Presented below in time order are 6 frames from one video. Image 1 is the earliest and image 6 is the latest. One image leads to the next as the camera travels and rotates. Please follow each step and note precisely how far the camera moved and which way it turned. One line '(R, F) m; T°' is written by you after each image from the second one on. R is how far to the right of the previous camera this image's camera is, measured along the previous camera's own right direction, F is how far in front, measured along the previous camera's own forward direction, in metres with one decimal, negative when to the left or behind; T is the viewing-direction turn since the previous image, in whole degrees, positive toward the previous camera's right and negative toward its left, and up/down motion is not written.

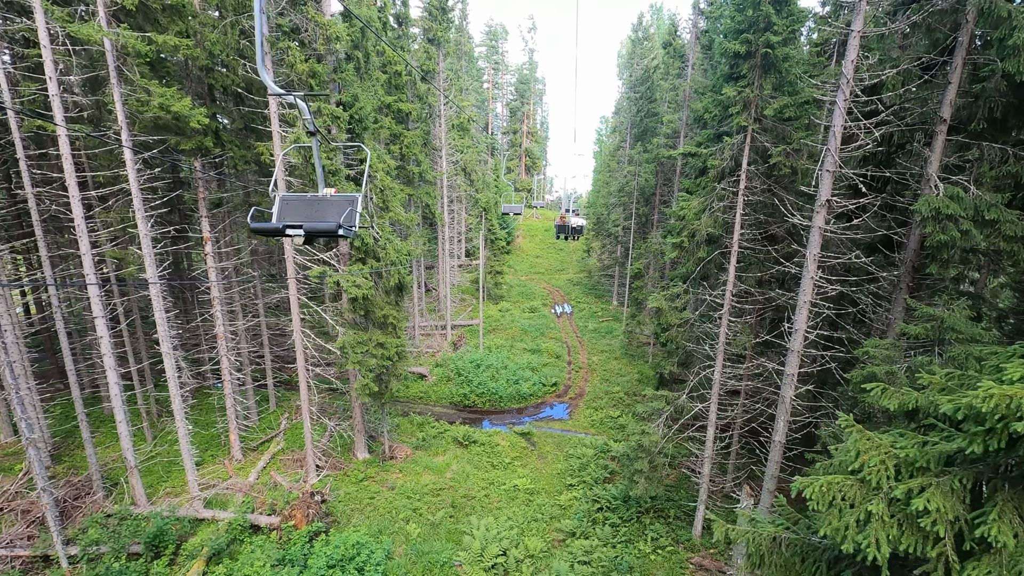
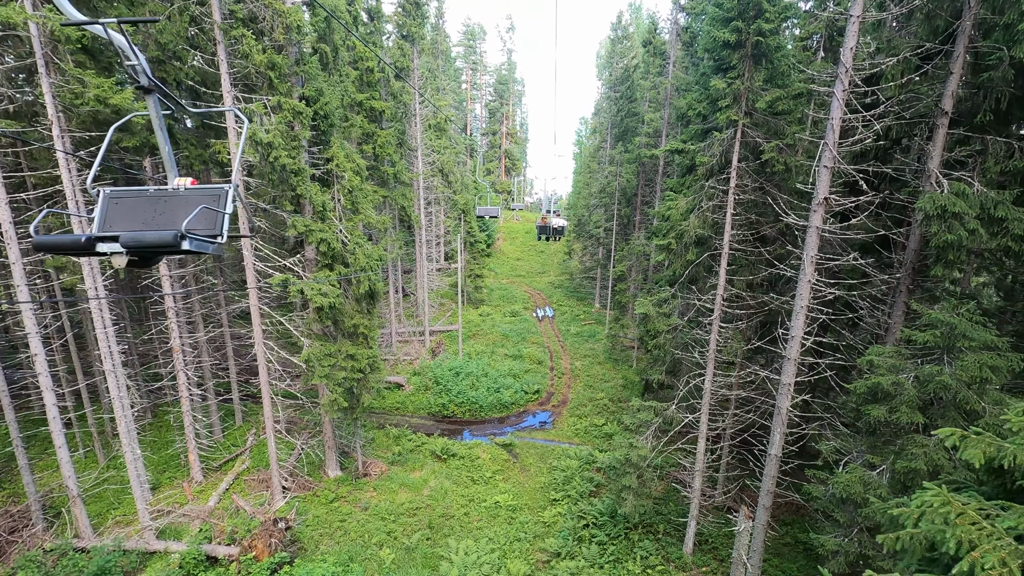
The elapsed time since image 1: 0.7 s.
(+0.1, +0.7) m; +2°
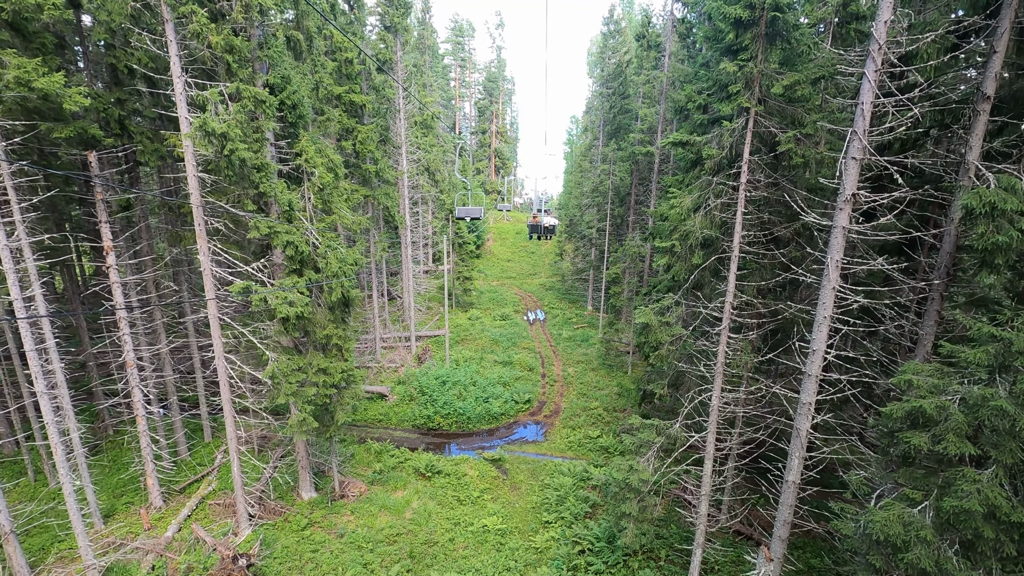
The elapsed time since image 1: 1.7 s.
(+0.1, +1.0) m; +1°
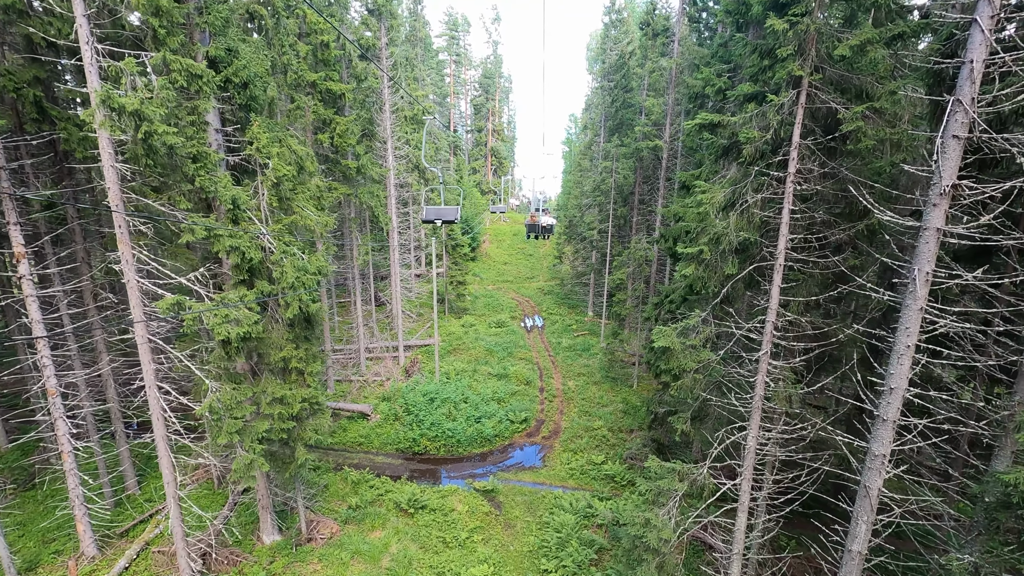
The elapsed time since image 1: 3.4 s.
(+0.1, +1.7) m; 0°
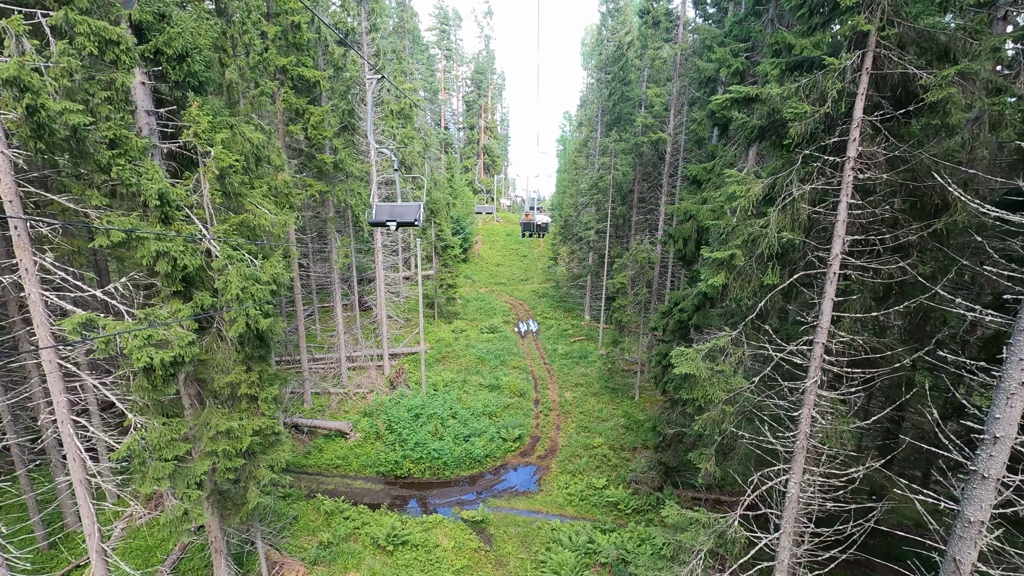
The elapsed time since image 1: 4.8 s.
(+0.1, +1.4) m; +1°
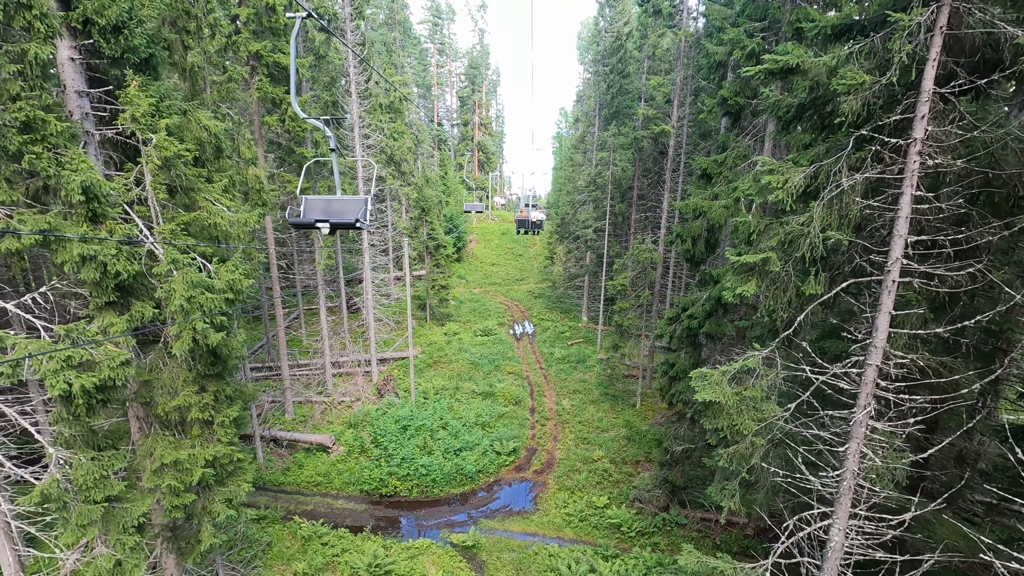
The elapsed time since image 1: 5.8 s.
(+0.1, +1.0) m; 0°
